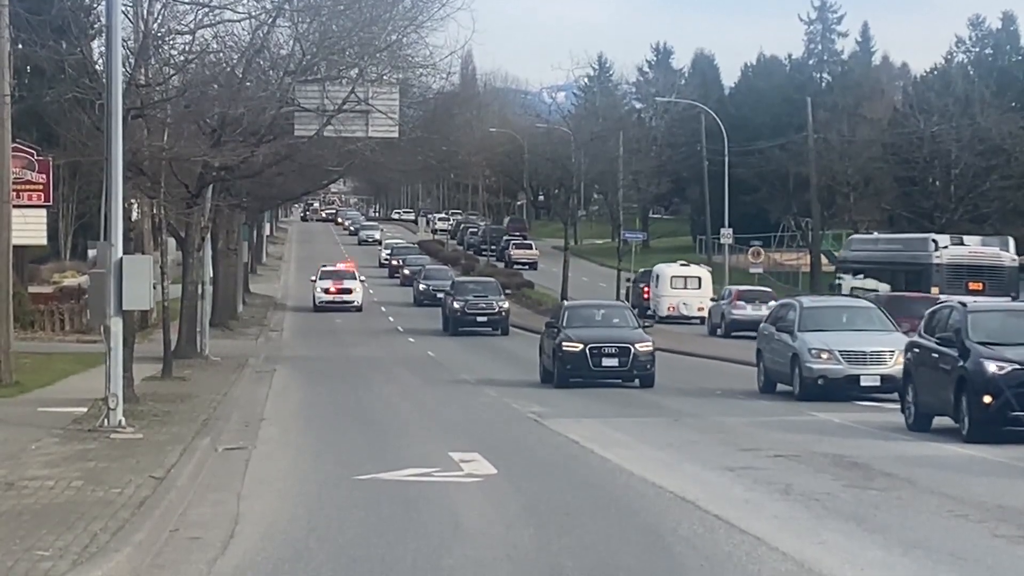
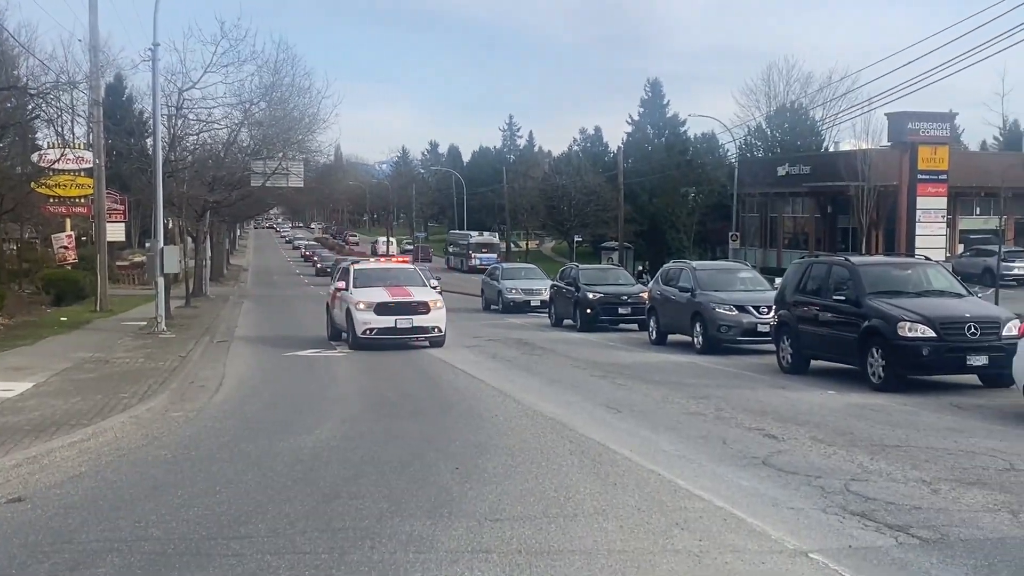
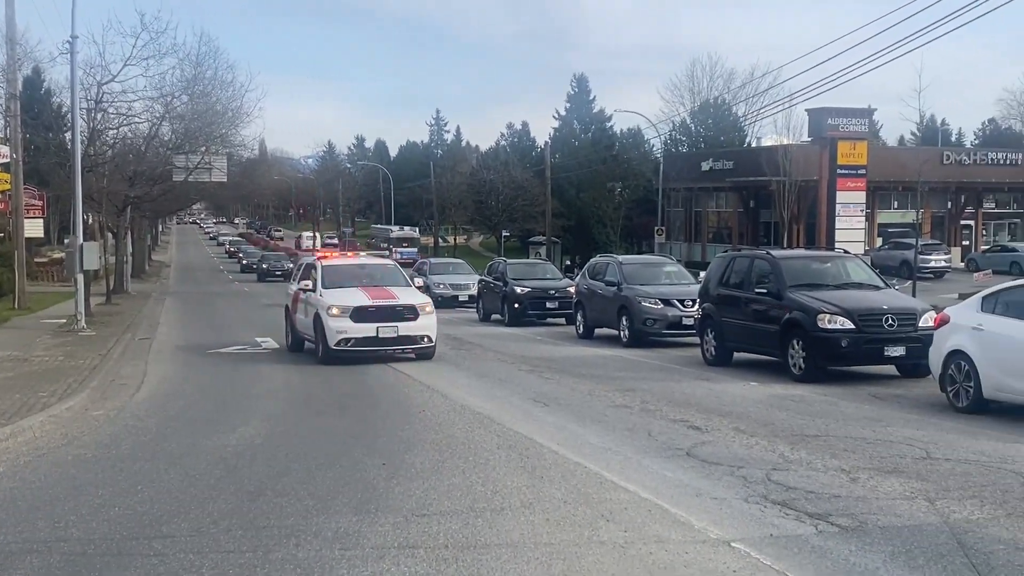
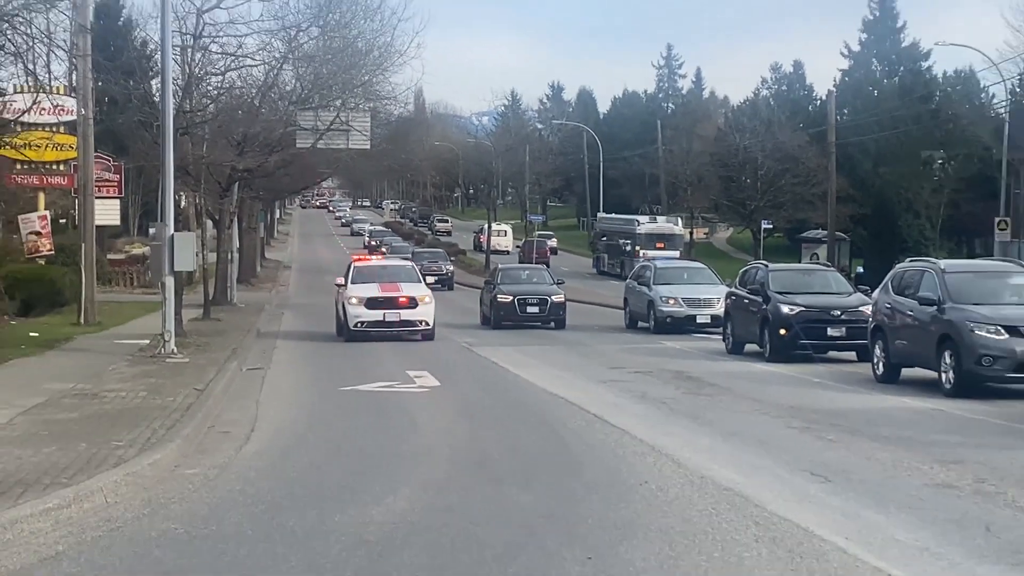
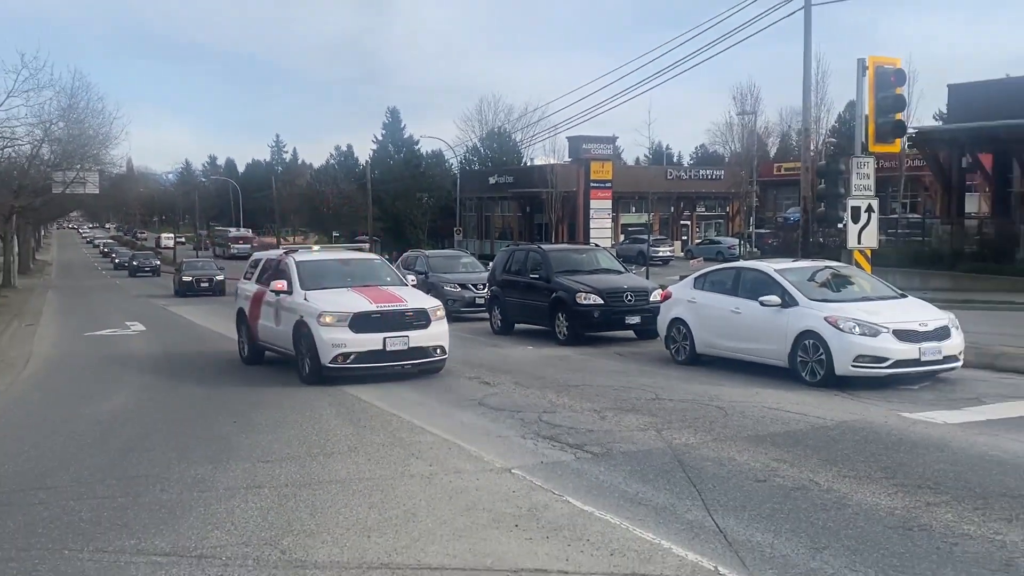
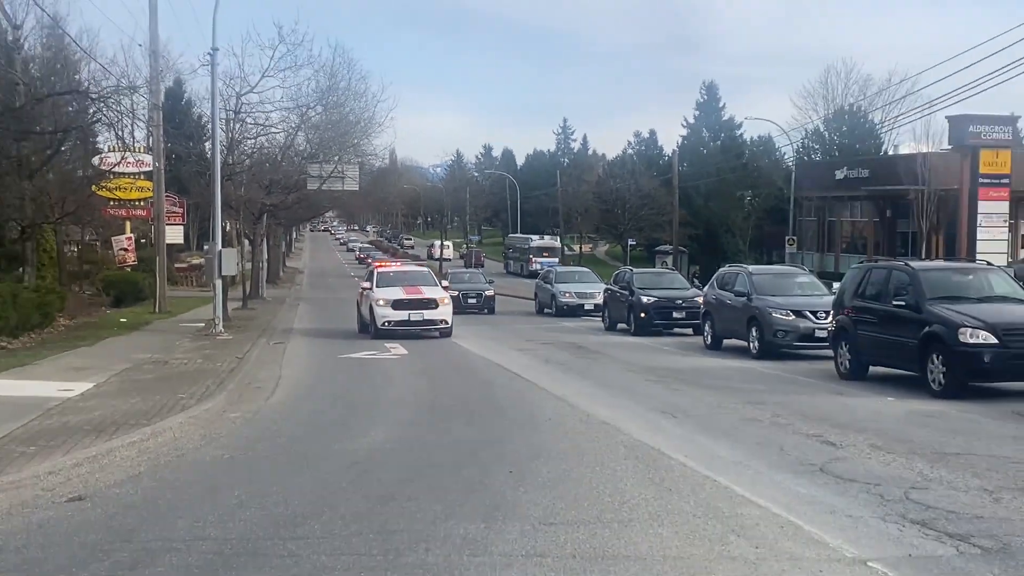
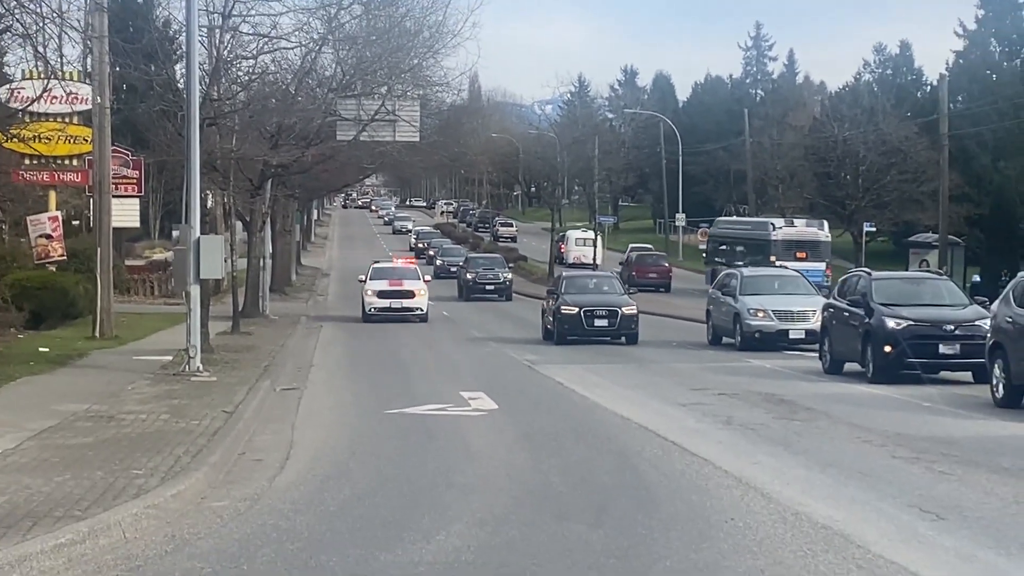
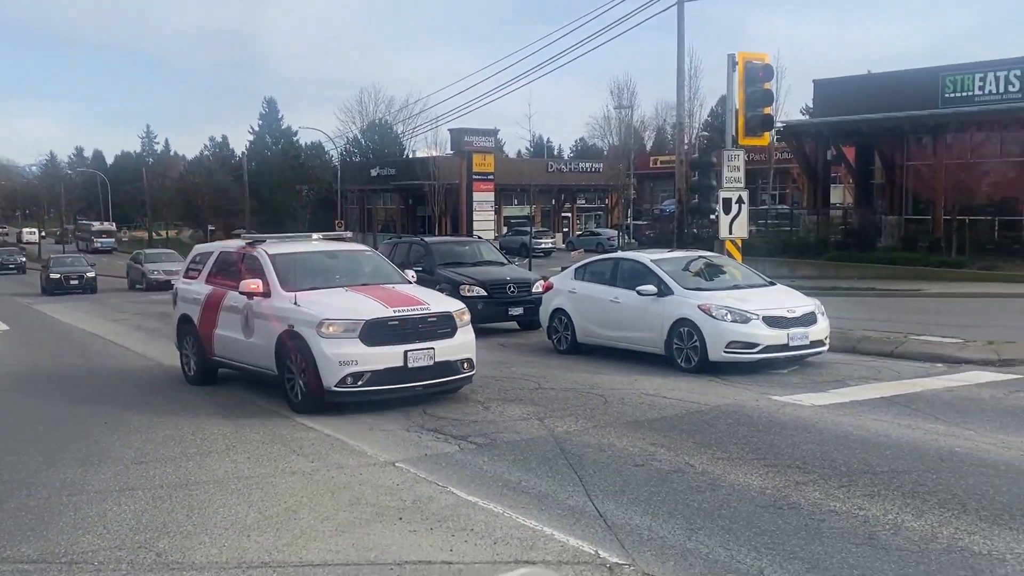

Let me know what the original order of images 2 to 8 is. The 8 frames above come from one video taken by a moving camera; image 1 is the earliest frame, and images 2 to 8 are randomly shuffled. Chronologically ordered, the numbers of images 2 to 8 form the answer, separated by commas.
7, 4, 6, 2, 3, 5, 8
